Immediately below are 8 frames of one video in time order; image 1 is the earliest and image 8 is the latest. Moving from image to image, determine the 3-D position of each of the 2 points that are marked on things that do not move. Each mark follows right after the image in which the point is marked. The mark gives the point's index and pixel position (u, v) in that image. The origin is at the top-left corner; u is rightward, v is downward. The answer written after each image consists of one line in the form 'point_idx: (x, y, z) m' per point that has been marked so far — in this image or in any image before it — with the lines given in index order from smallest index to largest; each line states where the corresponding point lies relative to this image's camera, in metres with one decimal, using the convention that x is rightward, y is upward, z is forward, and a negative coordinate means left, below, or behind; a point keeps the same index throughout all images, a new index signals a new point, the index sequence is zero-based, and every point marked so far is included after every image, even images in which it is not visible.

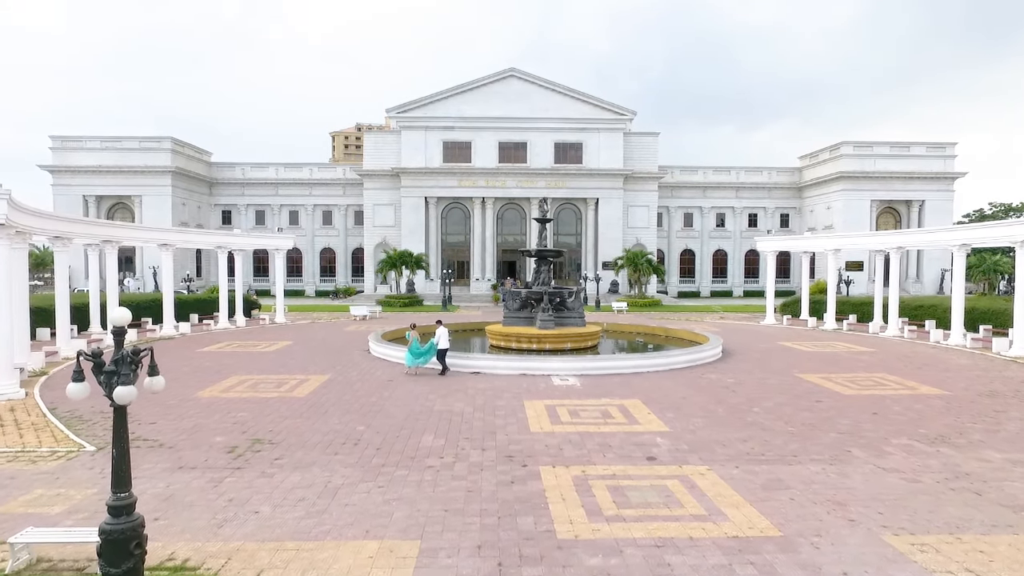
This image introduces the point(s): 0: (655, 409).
0: (+2.8, -2.4, +12.3) m
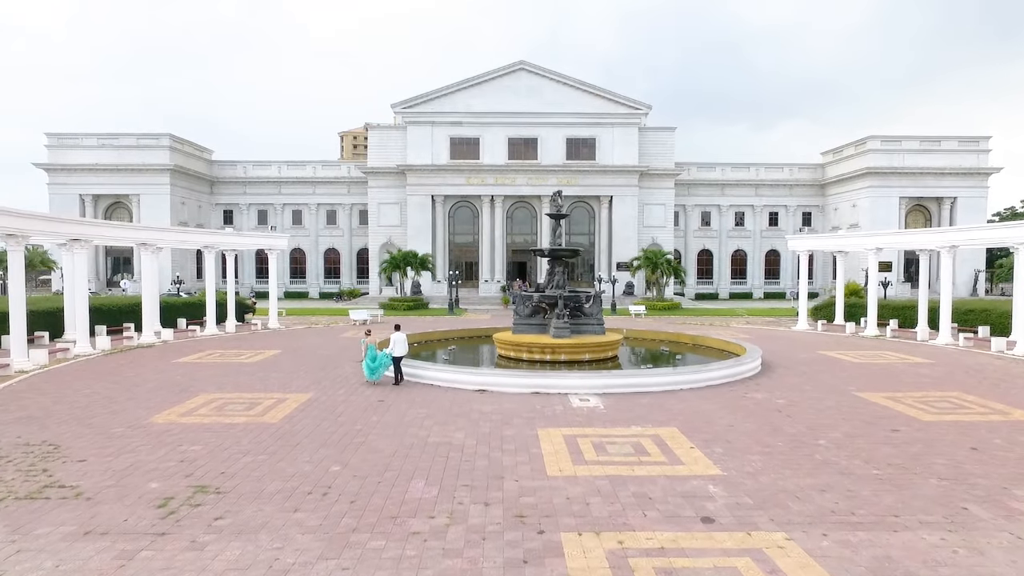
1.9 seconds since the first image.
0: (+3.0, -2.5, +10.1) m
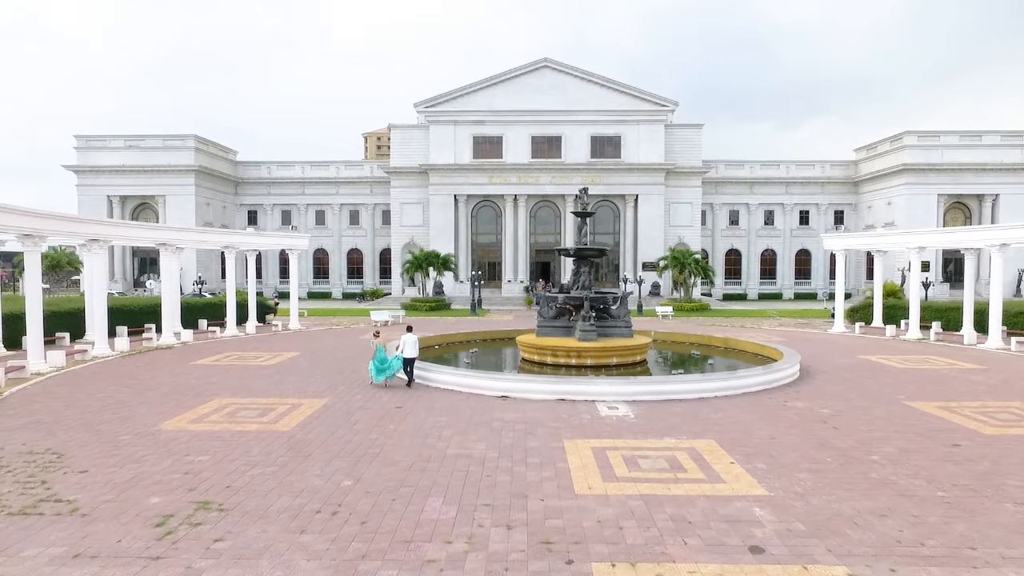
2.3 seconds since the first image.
0: (+3.3, -2.5, +9.3) m
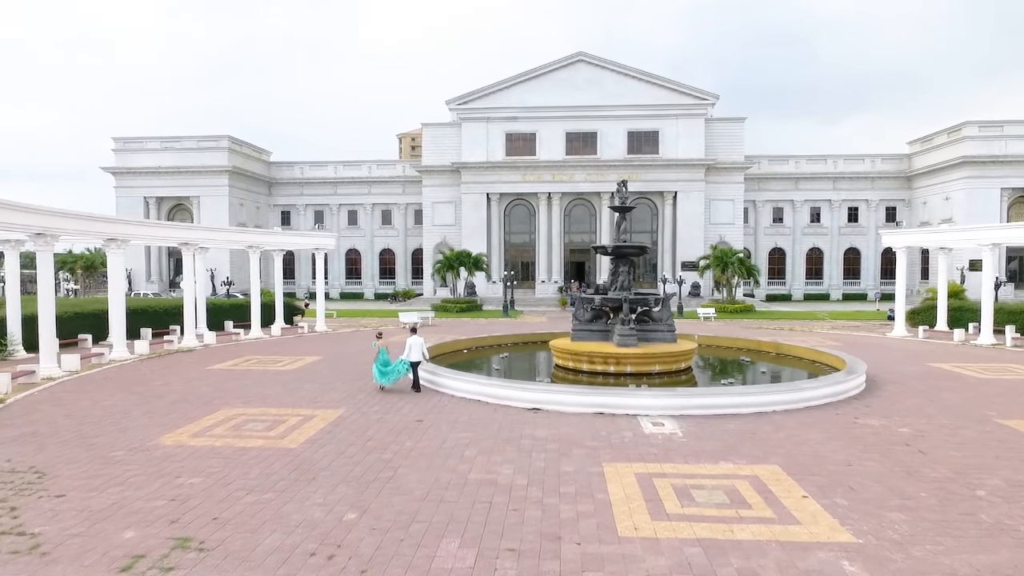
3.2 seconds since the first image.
0: (+3.7, -2.5, +7.8) m
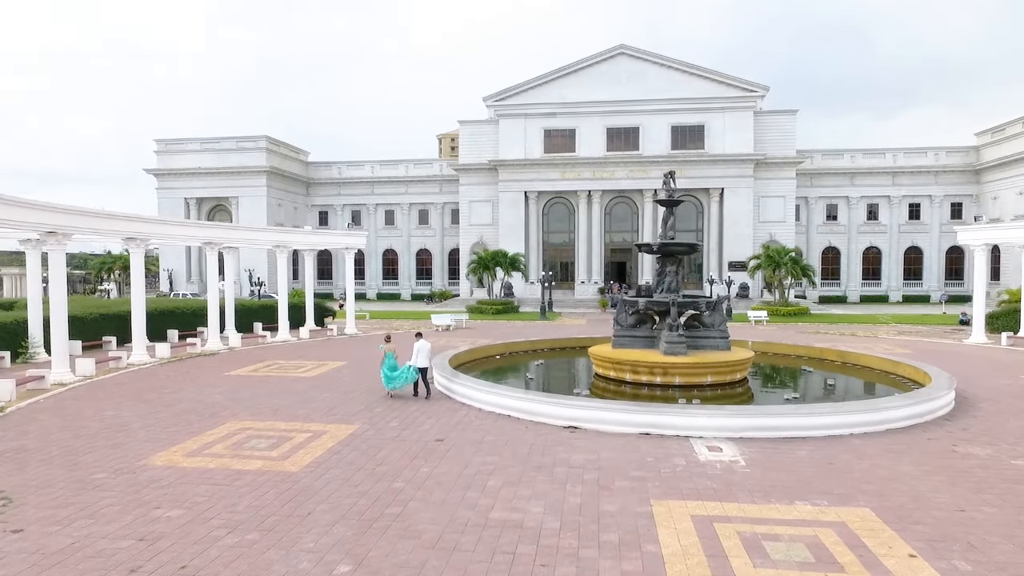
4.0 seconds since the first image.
0: (+4.0, -2.5, +6.2) m
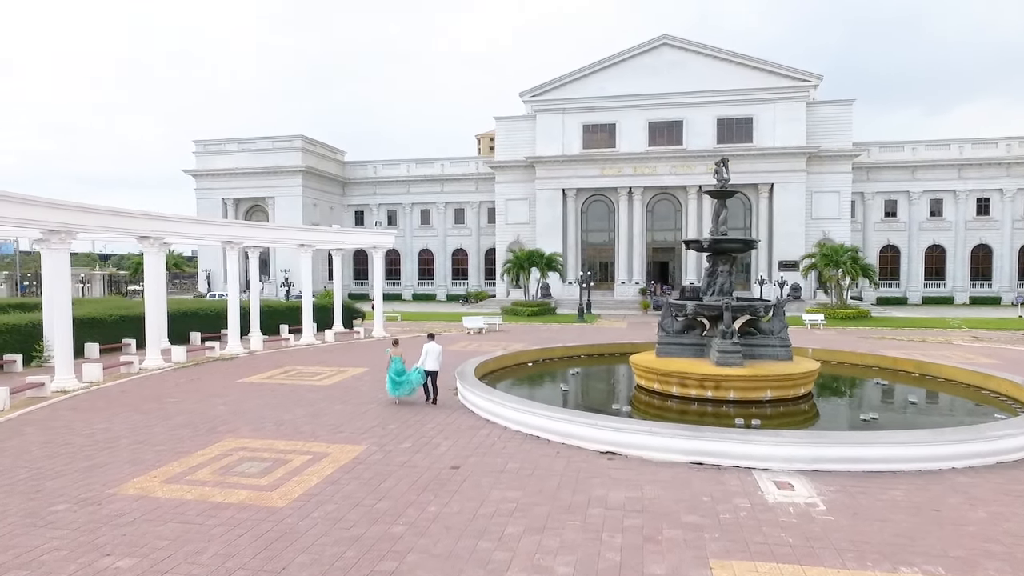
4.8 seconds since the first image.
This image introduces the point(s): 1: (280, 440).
0: (+4.1, -2.6, +4.5) m
1: (-3.6, -2.4, +9.9) m
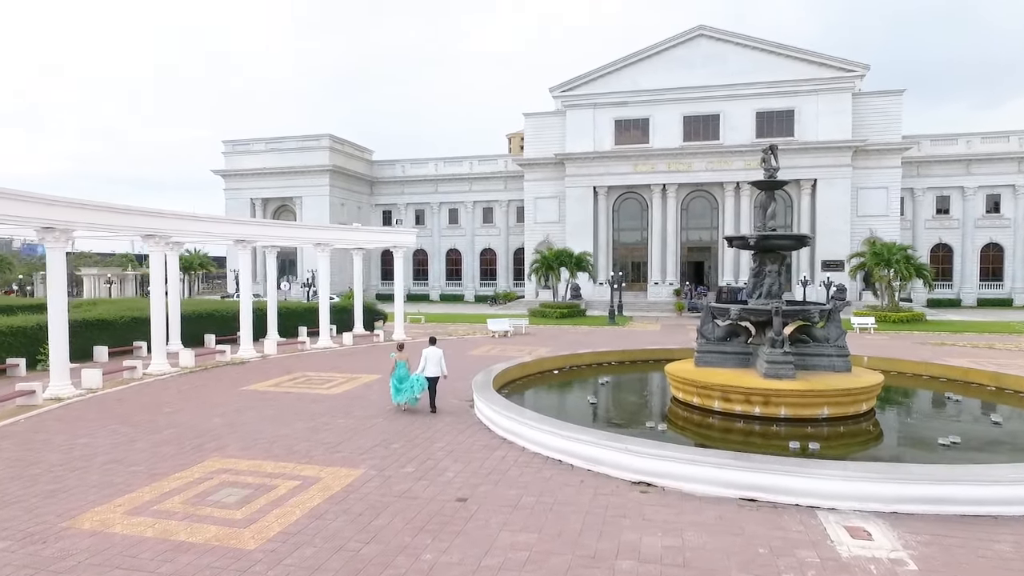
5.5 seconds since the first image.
0: (+4.1, -2.6, +3.0) m
1: (-3.4, -2.4, +8.8) m
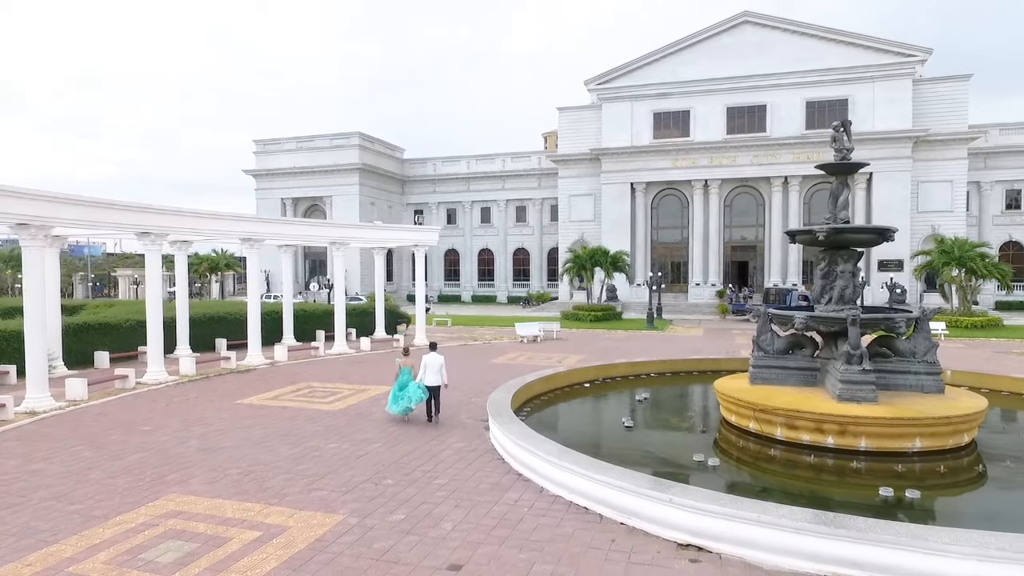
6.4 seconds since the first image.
0: (+3.9, -2.7, +1.1) m
1: (-3.2, -2.4, +7.3) m
